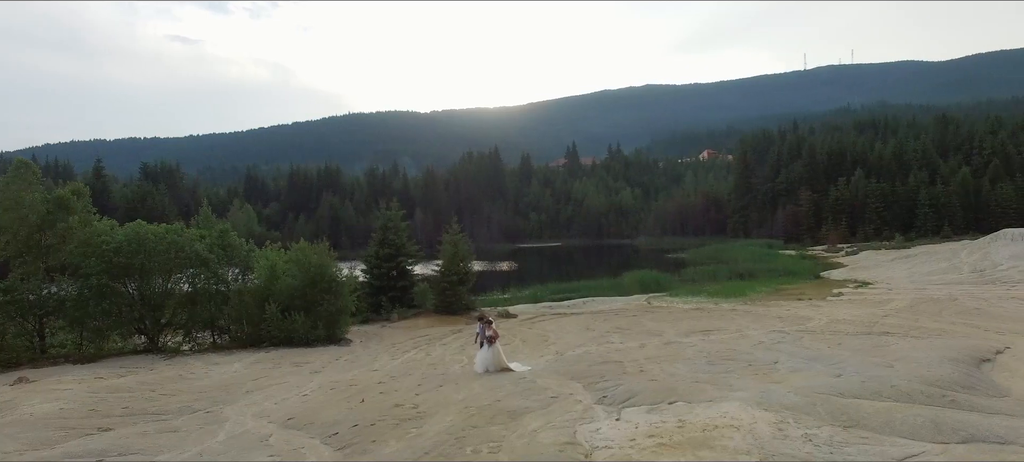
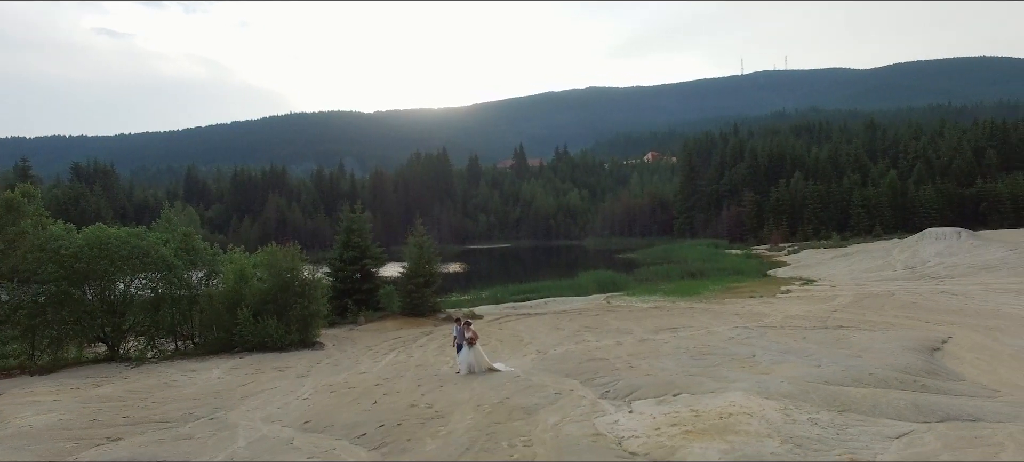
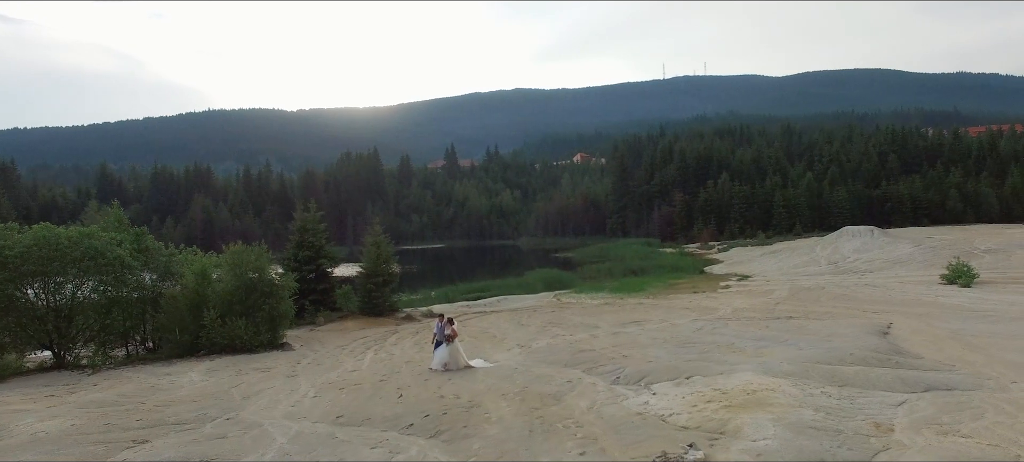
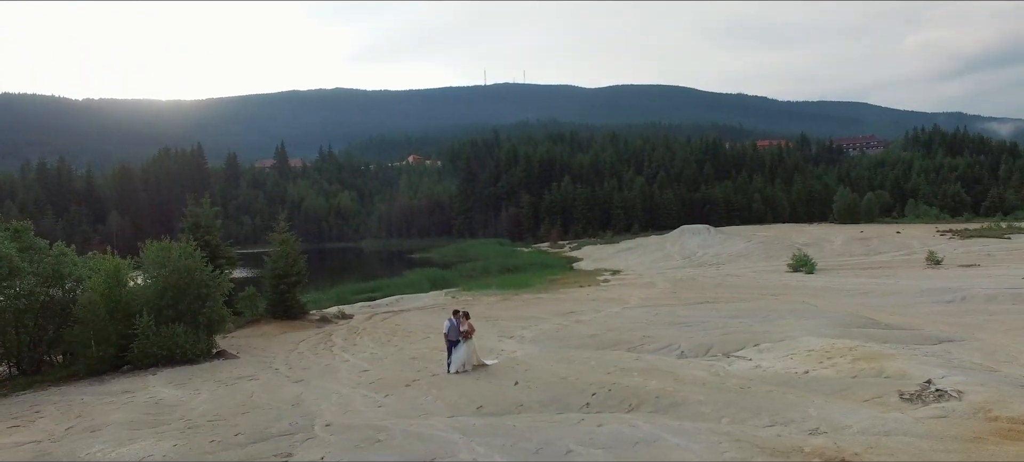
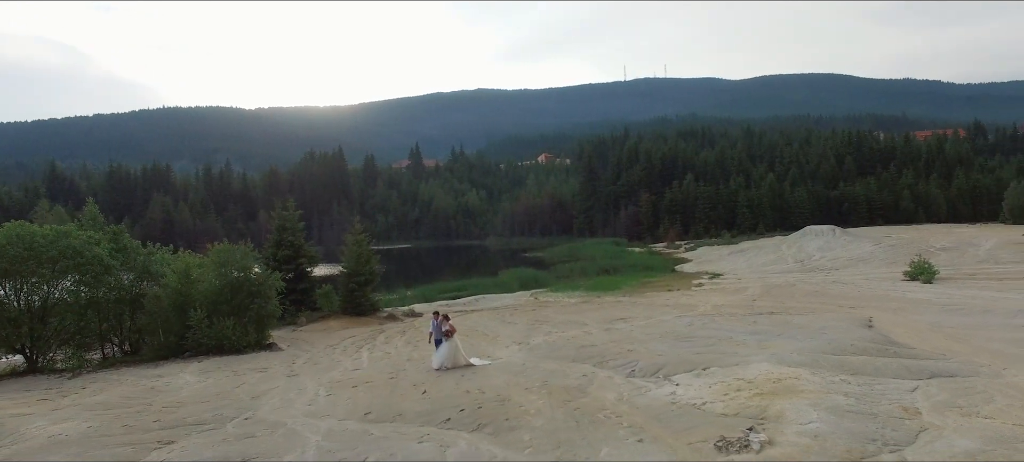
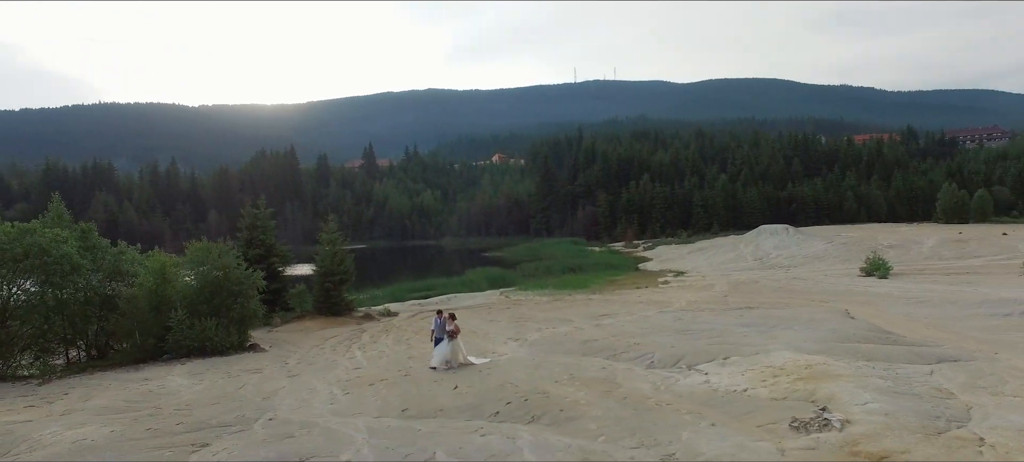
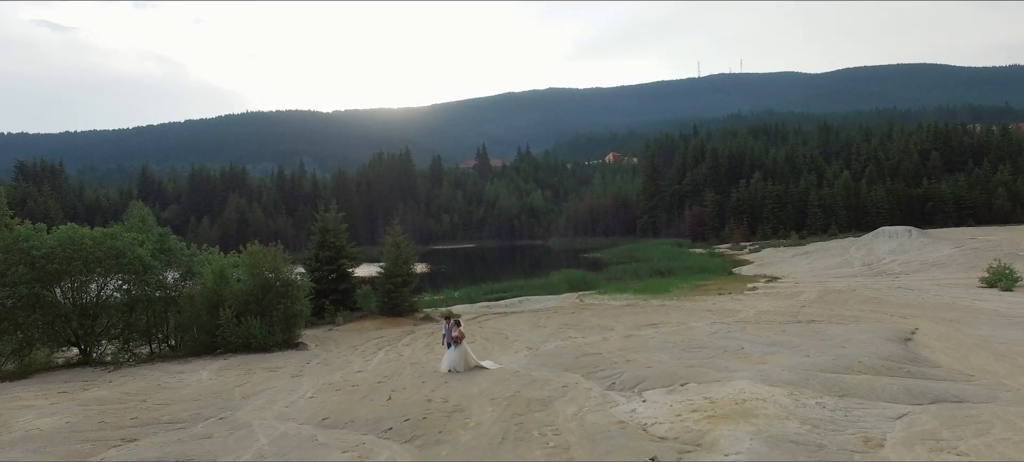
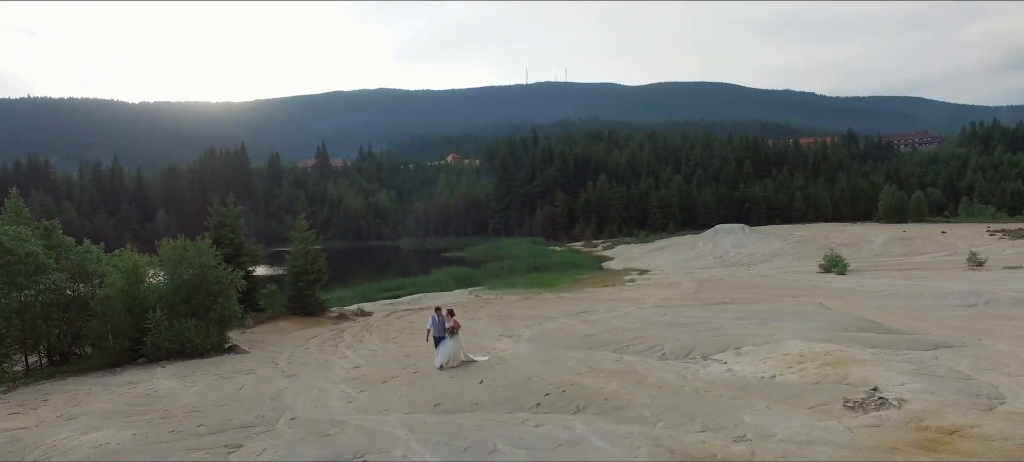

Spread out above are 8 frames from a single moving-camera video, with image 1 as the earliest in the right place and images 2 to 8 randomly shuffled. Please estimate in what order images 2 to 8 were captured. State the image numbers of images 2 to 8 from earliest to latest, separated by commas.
2, 7, 3, 5, 6, 8, 4
